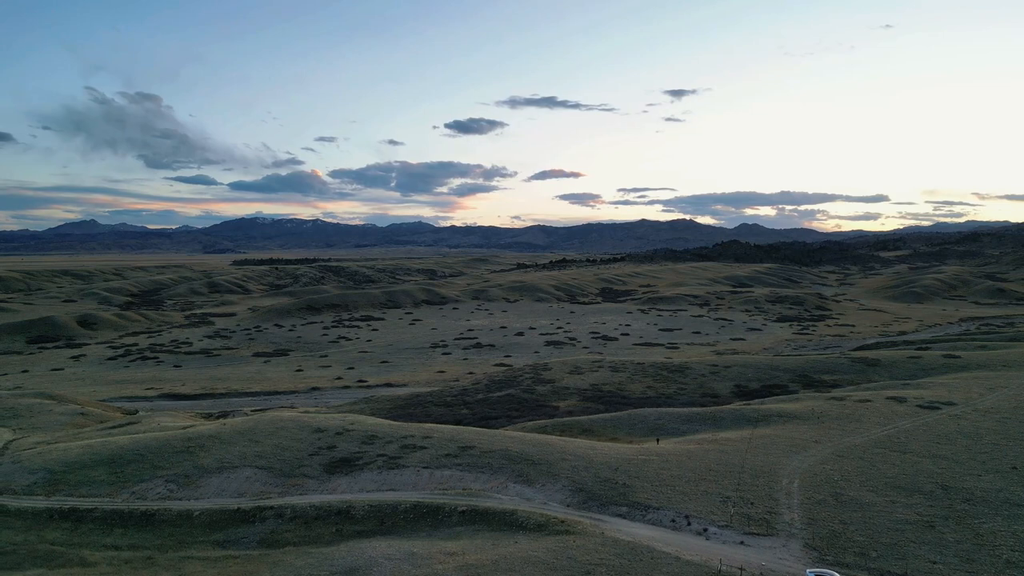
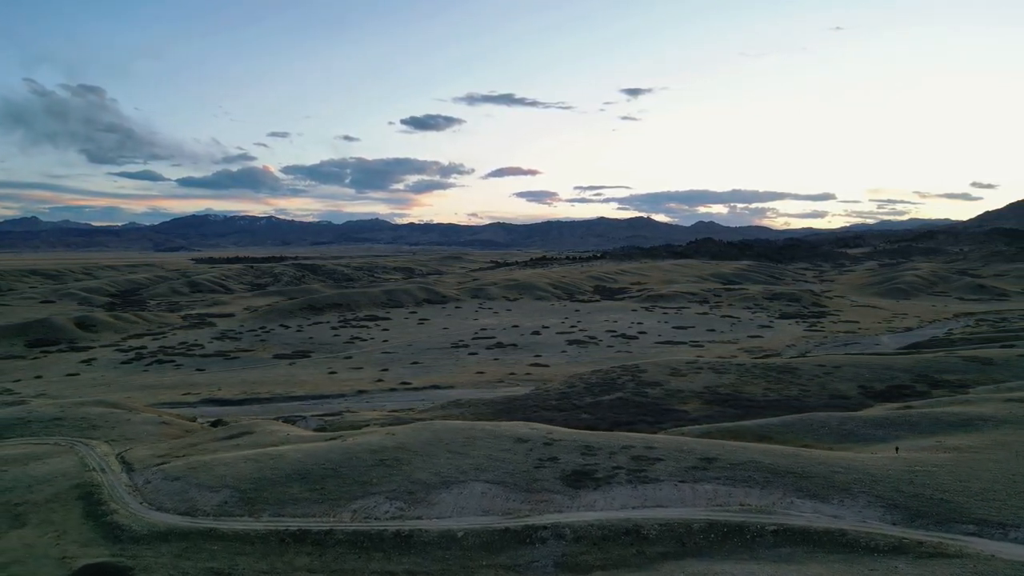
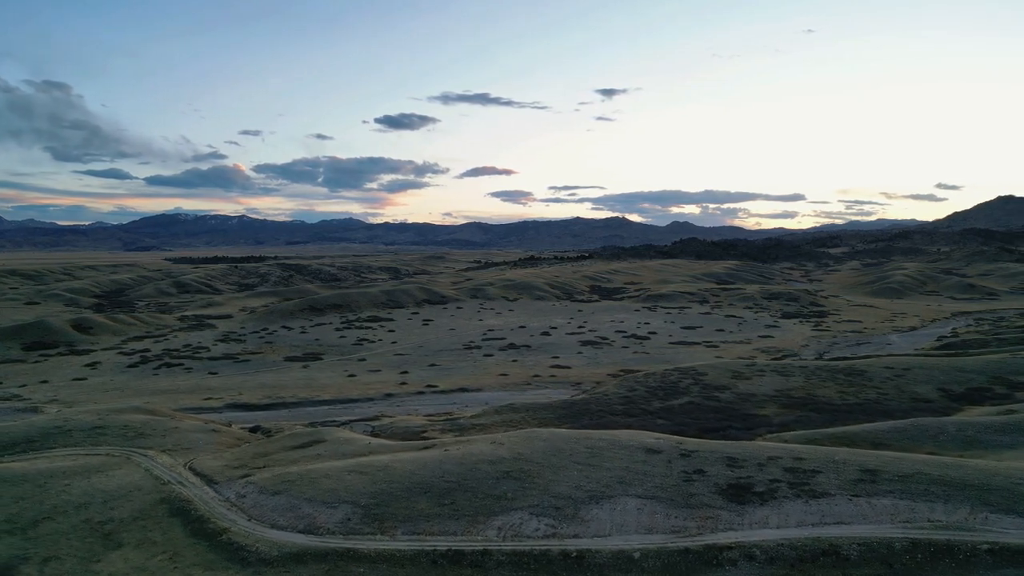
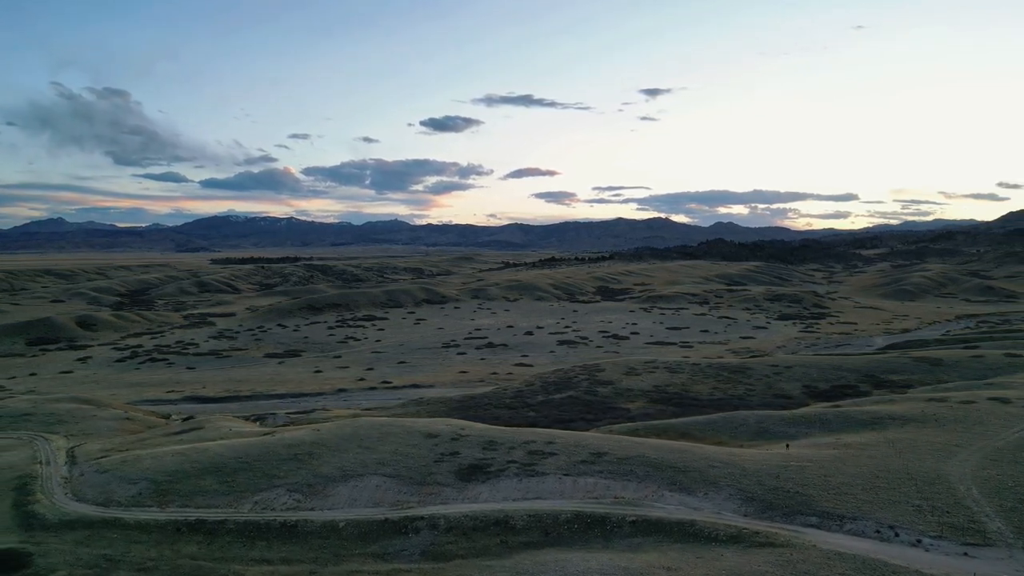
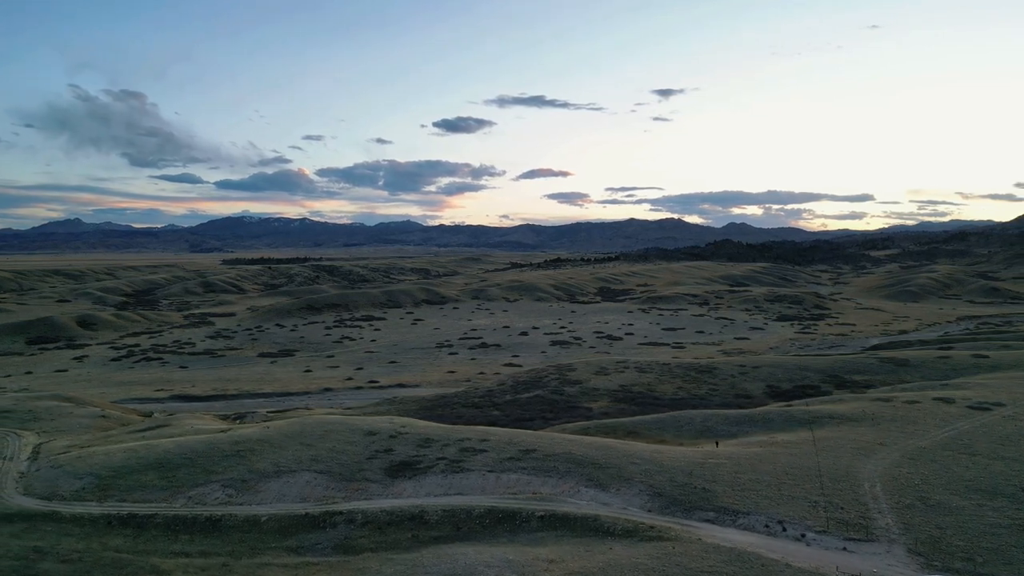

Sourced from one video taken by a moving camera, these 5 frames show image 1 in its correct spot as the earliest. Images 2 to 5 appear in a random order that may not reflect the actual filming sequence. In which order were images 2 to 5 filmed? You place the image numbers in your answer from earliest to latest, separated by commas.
5, 4, 2, 3
